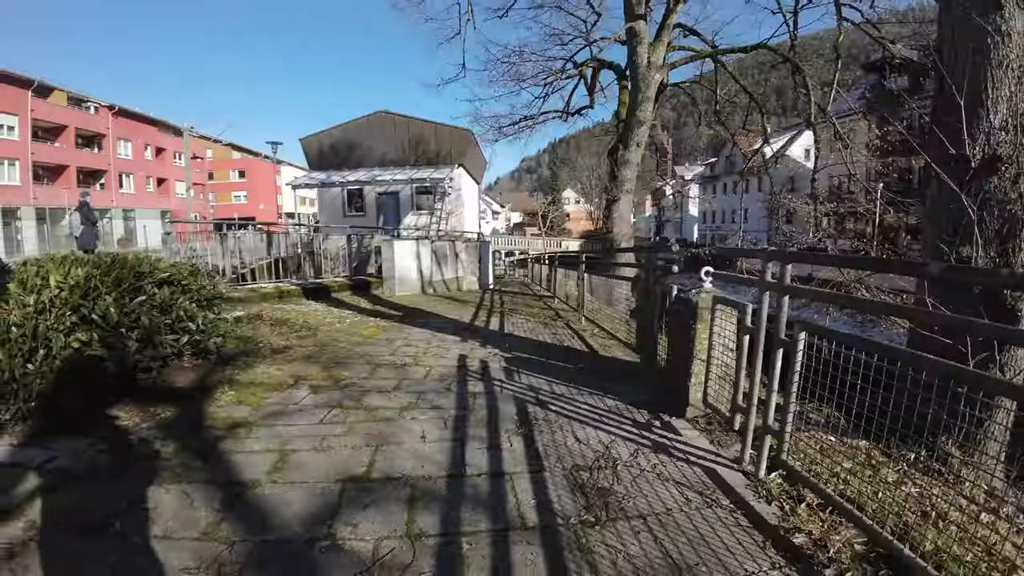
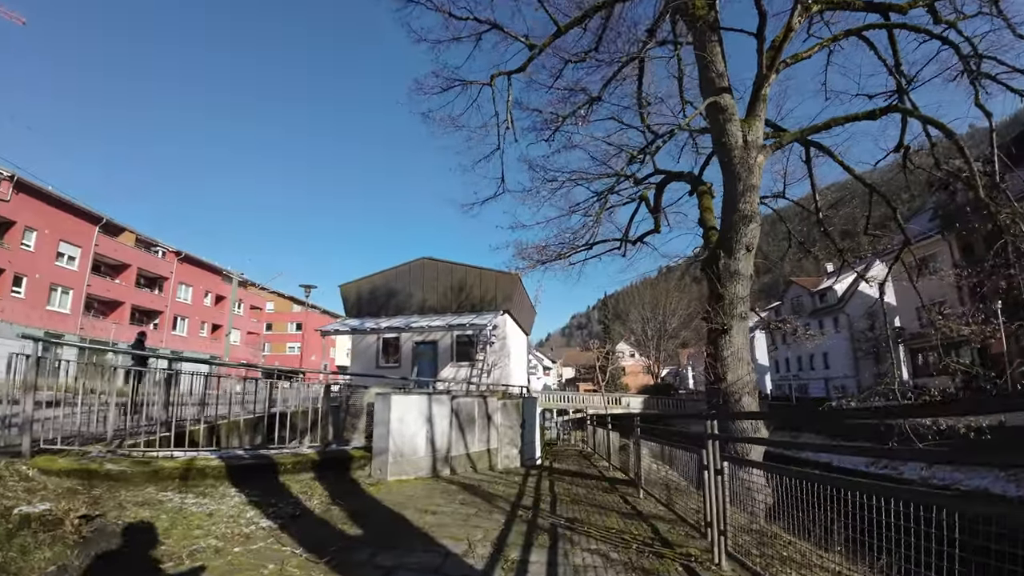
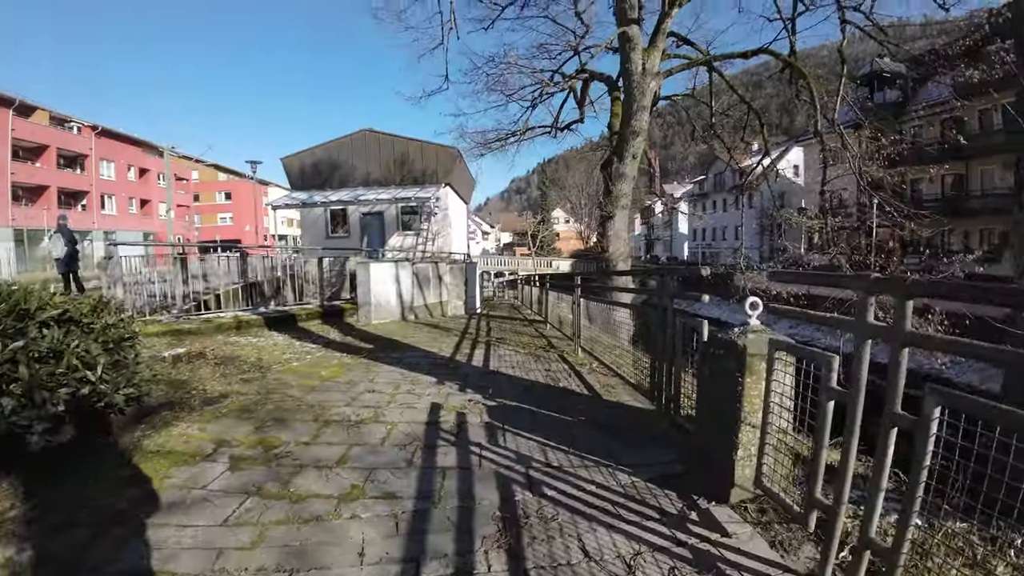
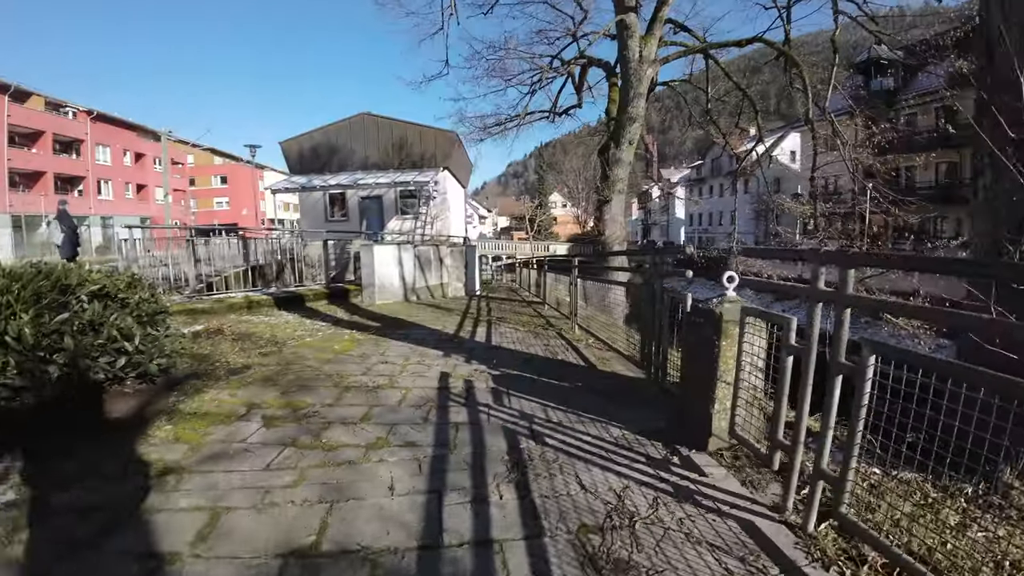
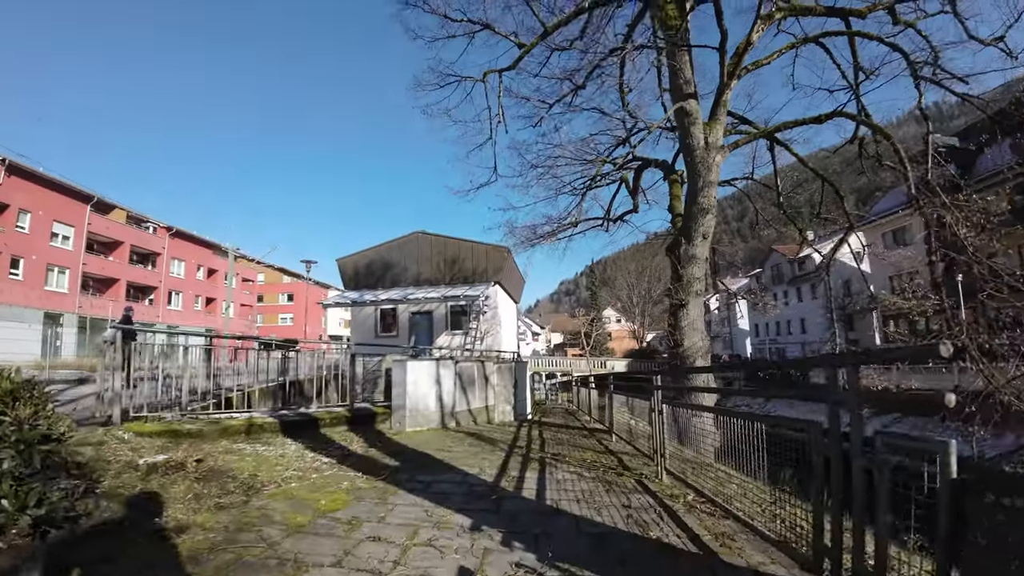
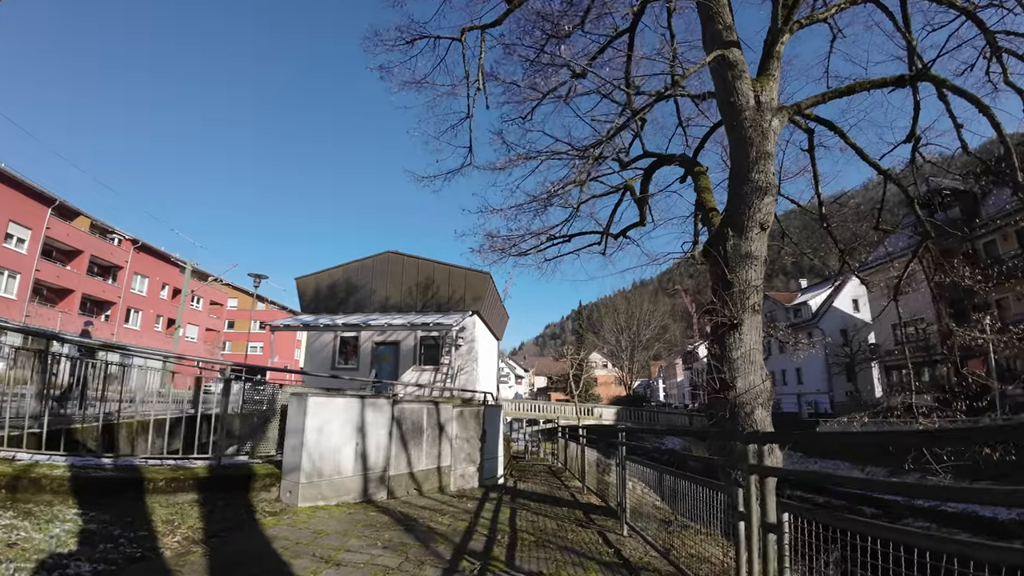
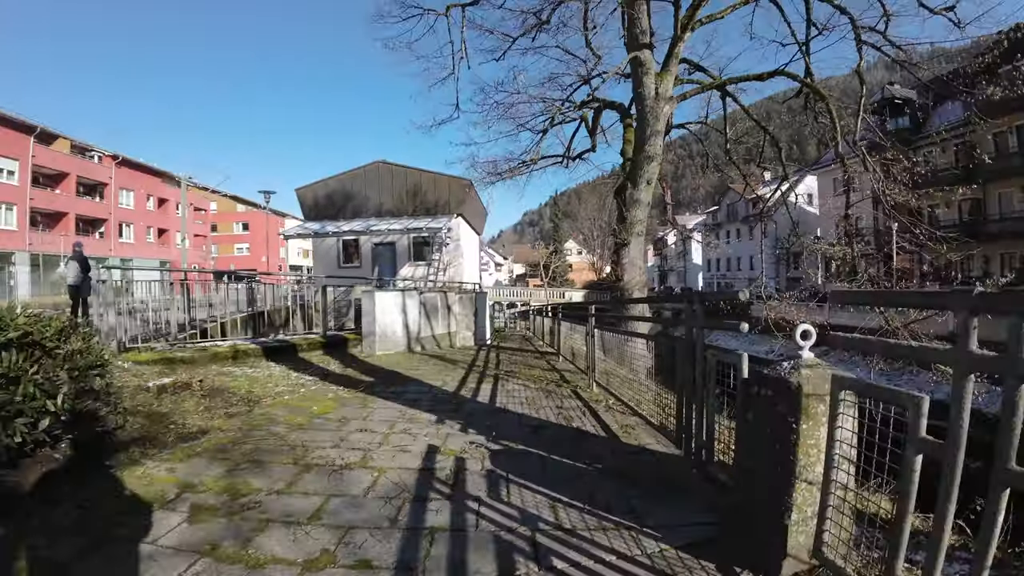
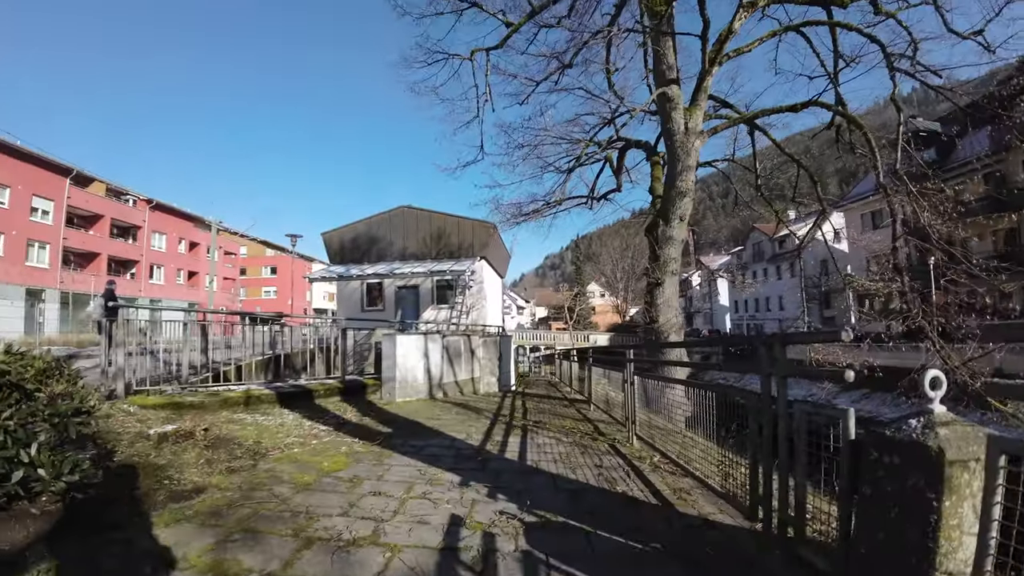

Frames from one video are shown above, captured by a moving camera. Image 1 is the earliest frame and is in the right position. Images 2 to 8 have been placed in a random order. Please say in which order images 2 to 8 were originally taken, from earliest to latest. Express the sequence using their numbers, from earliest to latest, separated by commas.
4, 3, 7, 8, 5, 2, 6
